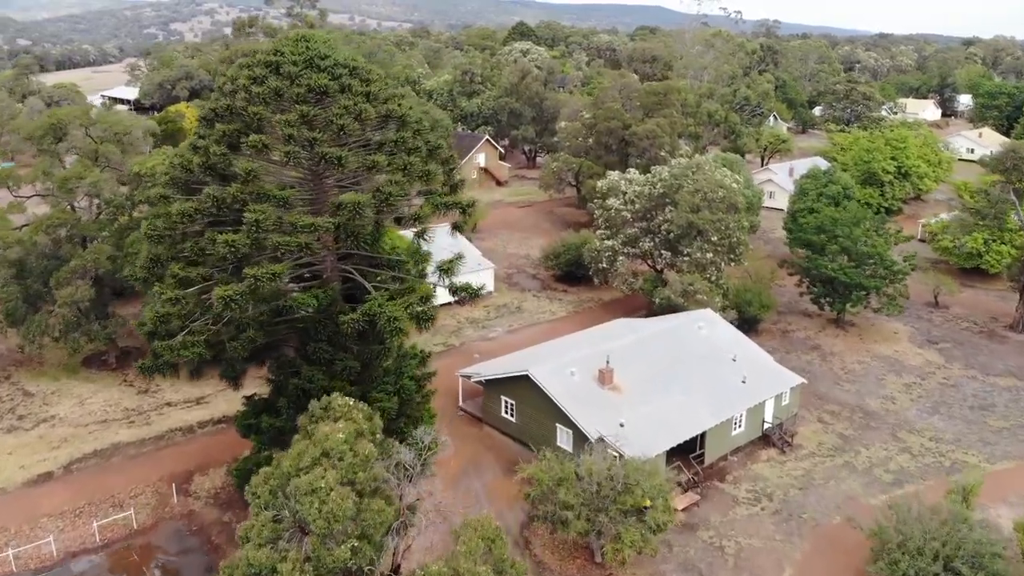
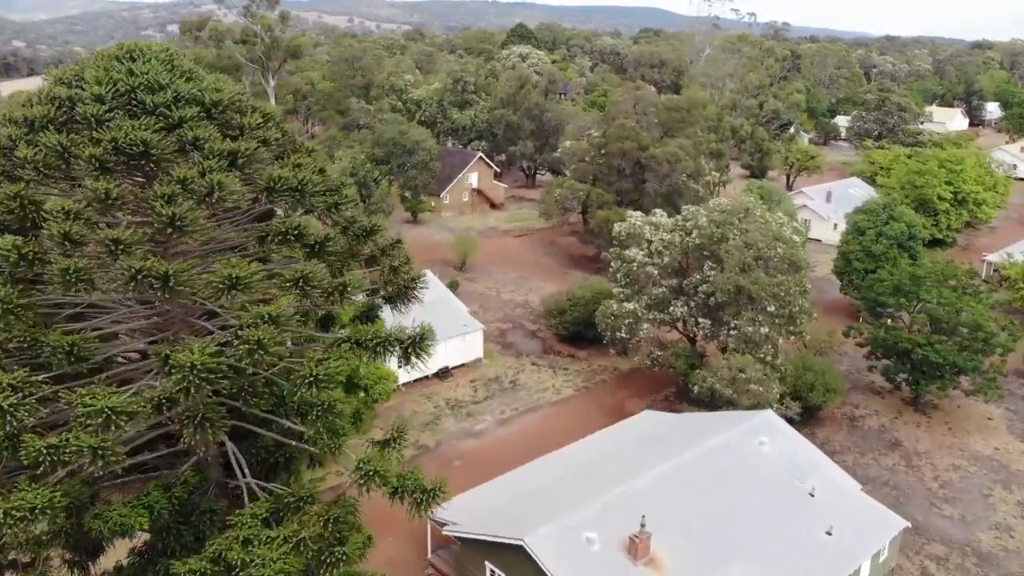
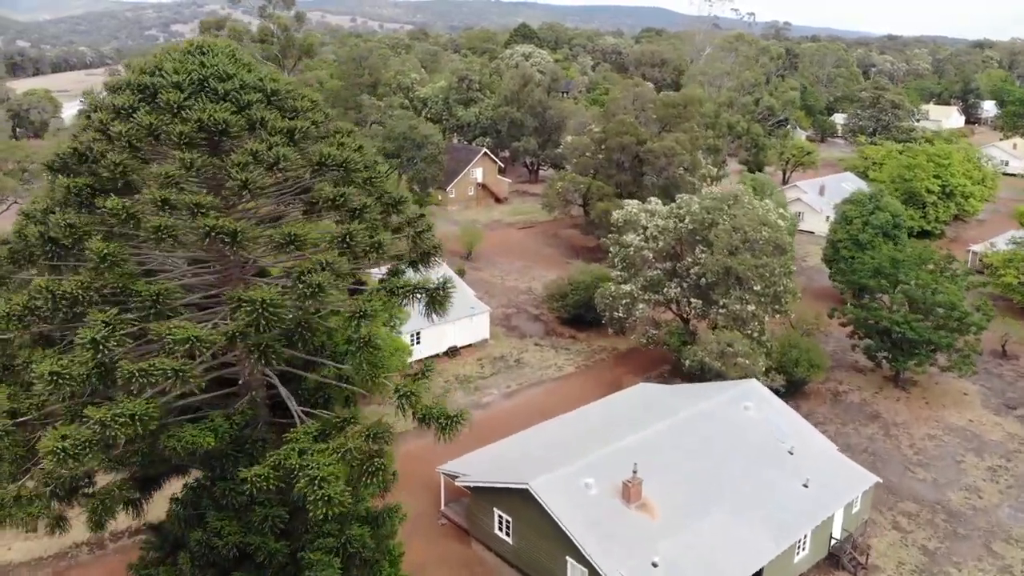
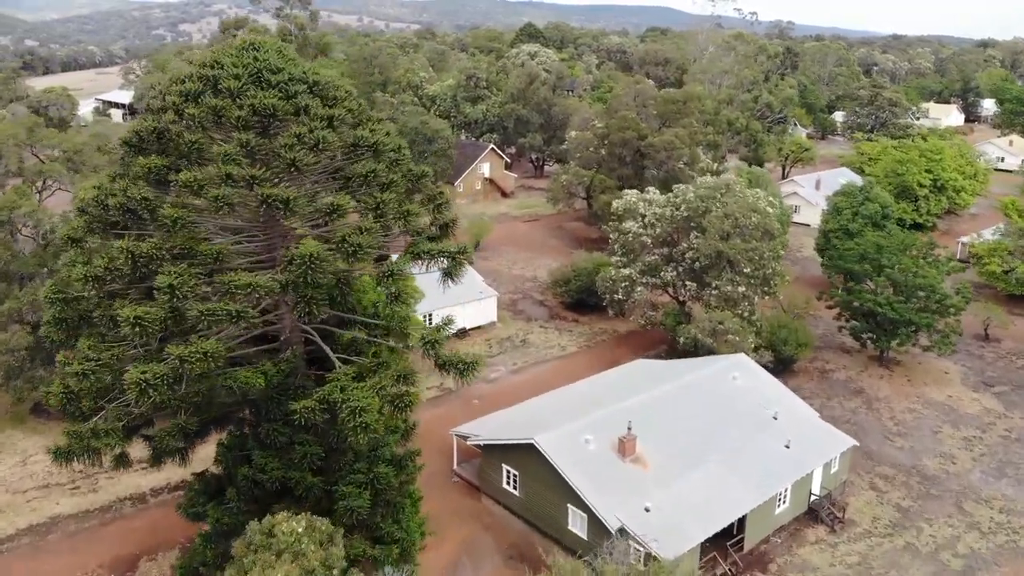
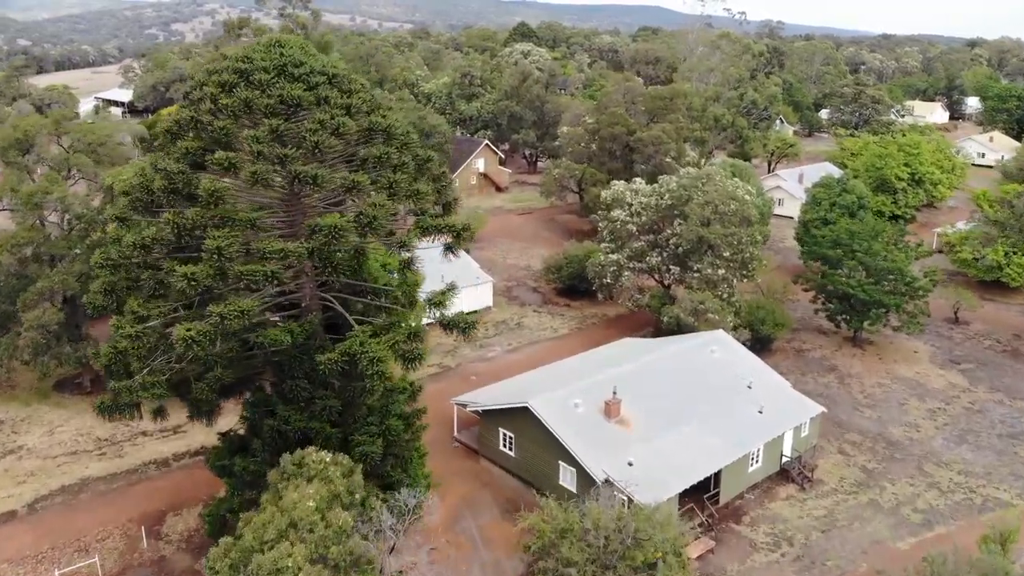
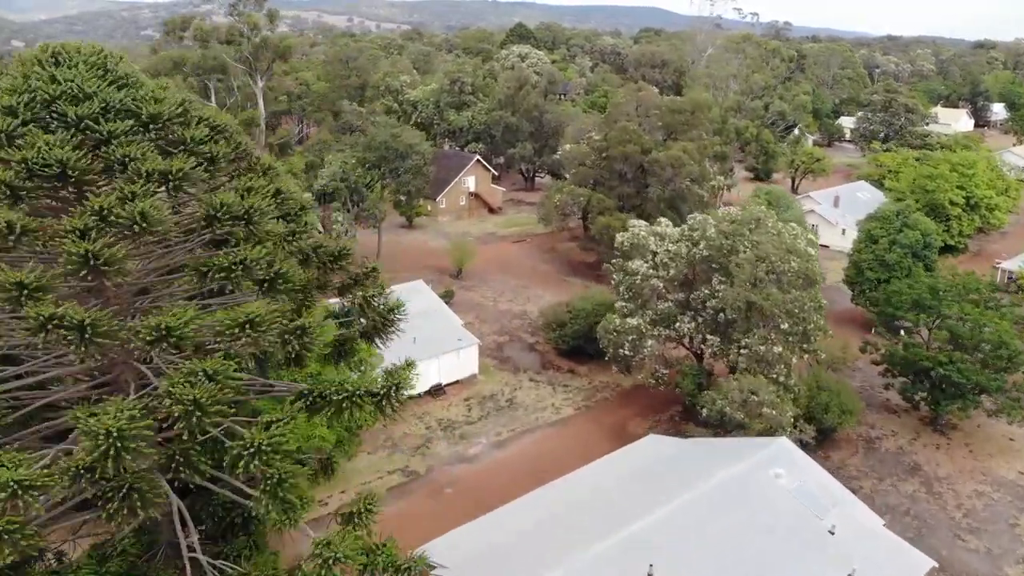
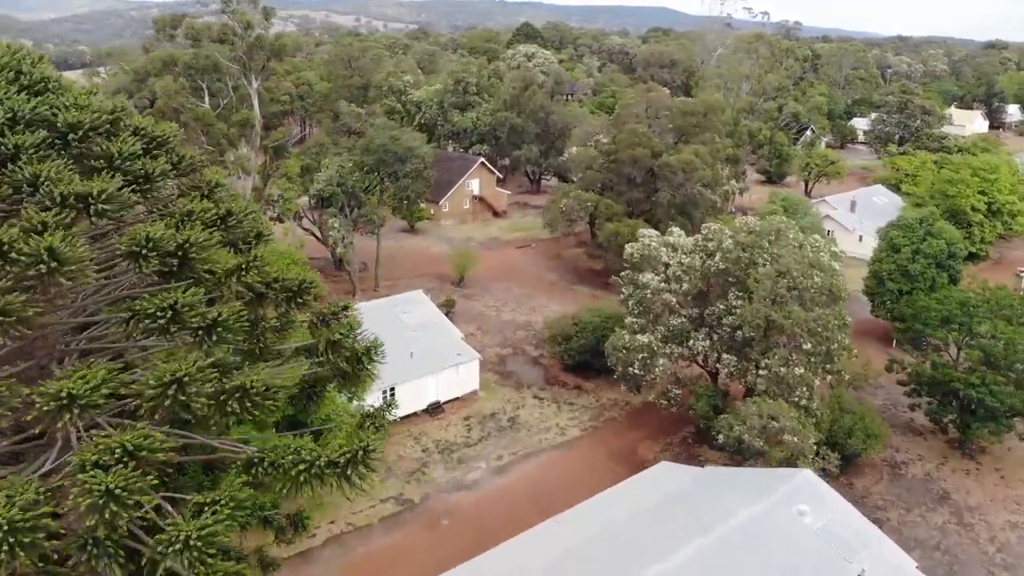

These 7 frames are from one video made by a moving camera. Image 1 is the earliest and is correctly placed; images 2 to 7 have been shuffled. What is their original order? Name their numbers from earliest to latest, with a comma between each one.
5, 4, 3, 2, 6, 7
